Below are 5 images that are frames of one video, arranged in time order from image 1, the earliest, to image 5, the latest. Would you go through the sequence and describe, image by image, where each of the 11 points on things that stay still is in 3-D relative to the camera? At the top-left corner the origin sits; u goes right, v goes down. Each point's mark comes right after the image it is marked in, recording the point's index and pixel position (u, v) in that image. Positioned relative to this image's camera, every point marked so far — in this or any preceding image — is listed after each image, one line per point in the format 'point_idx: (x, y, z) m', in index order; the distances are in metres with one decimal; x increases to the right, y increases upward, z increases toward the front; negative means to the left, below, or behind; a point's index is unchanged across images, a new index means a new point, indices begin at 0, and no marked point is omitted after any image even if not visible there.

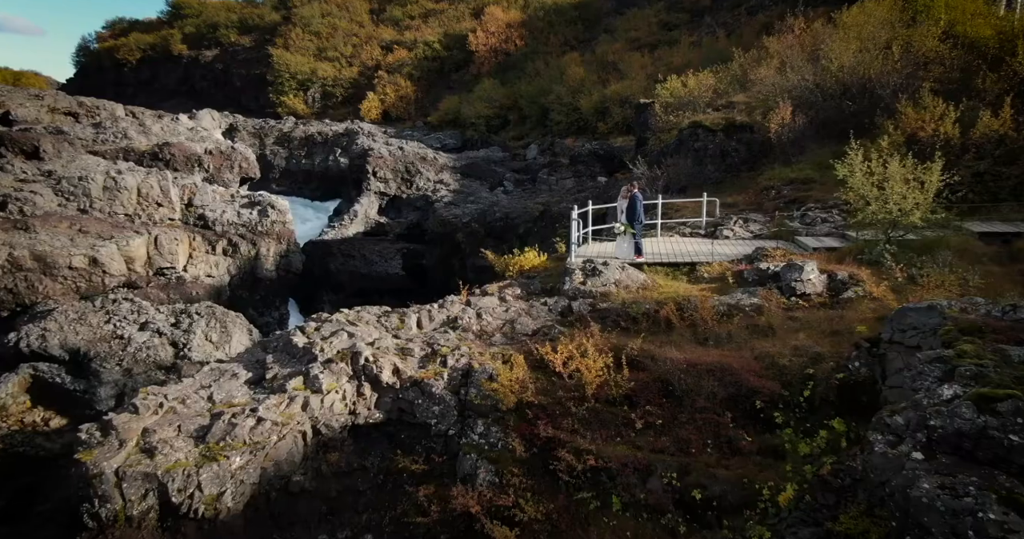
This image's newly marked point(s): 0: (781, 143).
0: (+7.2, +3.2, +16.7) m
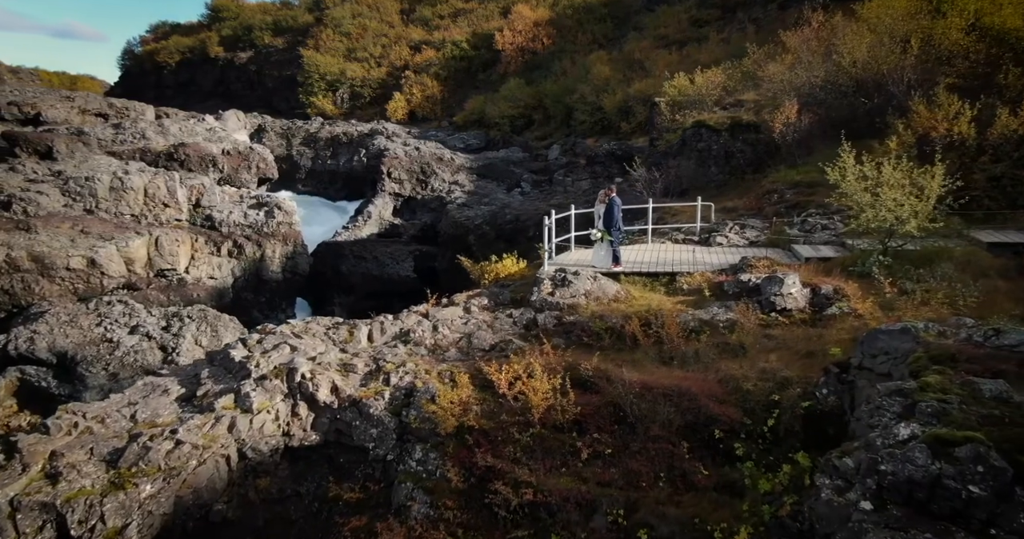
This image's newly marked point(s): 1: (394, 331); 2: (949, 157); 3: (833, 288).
0: (+7.0, +3.0, +15.7) m
1: (-1.6, -0.8, +8.8) m
2: (+7.9, +2.0, +11.8) m
3: (+4.3, -0.2, +8.7) m
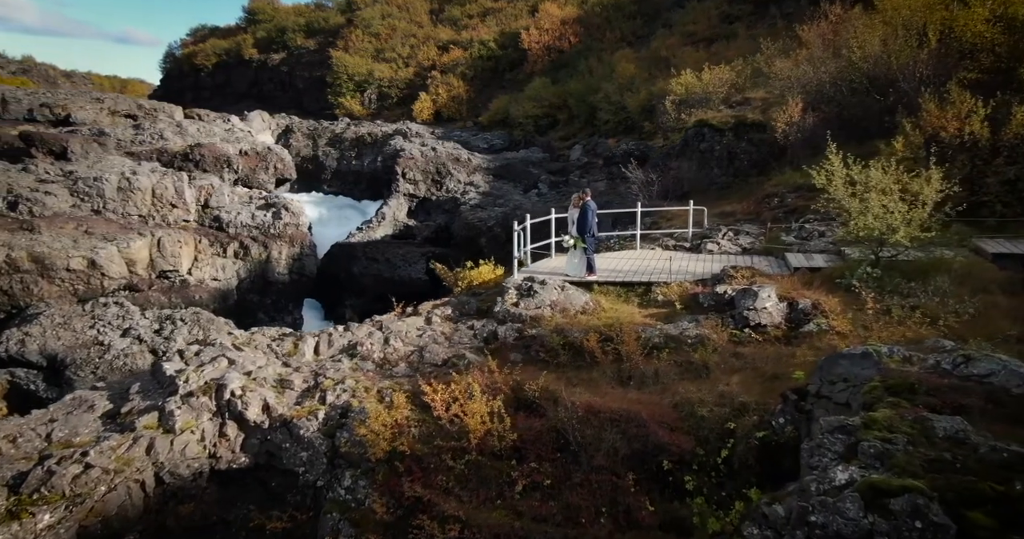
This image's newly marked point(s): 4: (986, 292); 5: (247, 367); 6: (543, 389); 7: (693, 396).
0: (+6.7, +2.9, +14.9) m
1: (-2.2, -1.0, +8.3) m
2: (+7.5, +1.8, +10.9) m
3: (+3.7, -0.4, +8.0) m
4: (+5.7, -0.3, +7.9) m
5: (-3.0, -1.1, +7.5) m
6: (+0.4, -1.3, +7.2) m
7: (+1.9, -1.3, +6.9) m
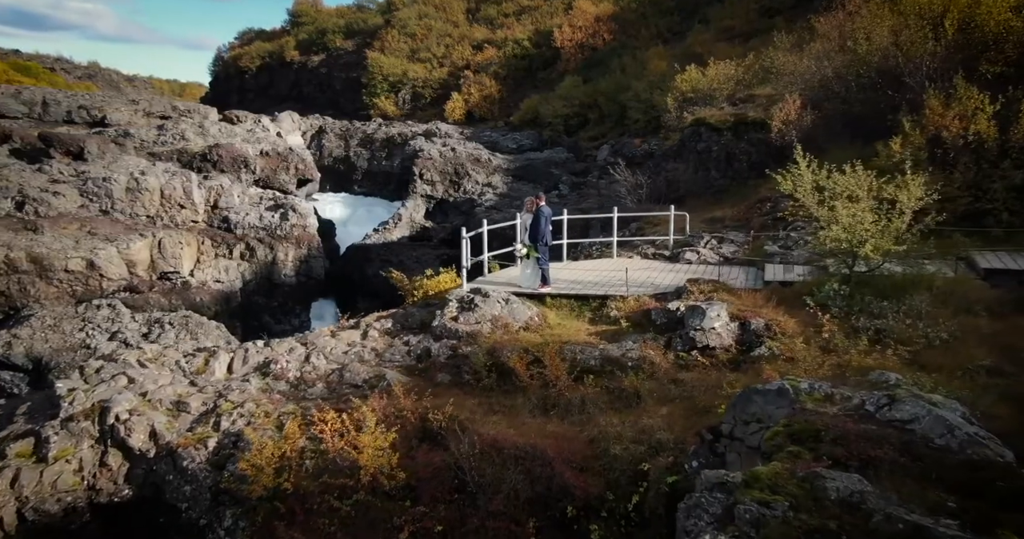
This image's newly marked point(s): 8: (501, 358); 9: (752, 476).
0: (+6.3, +2.6, +13.8) m
1: (-3.1, -1.1, +7.8) m
2: (+6.8, +1.6, +9.8) m
3: (+2.8, -0.6, +7.2) m
4: (+4.8, -0.5, +6.9) m
5: (-4.0, -1.3, +7.0) m
6: (-0.6, -1.5, +6.6) m
7: (+0.9, -1.5, +6.1) m
8: (-0.1, -1.0, +7.5) m
9: (+1.4, -1.3, +3.9) m
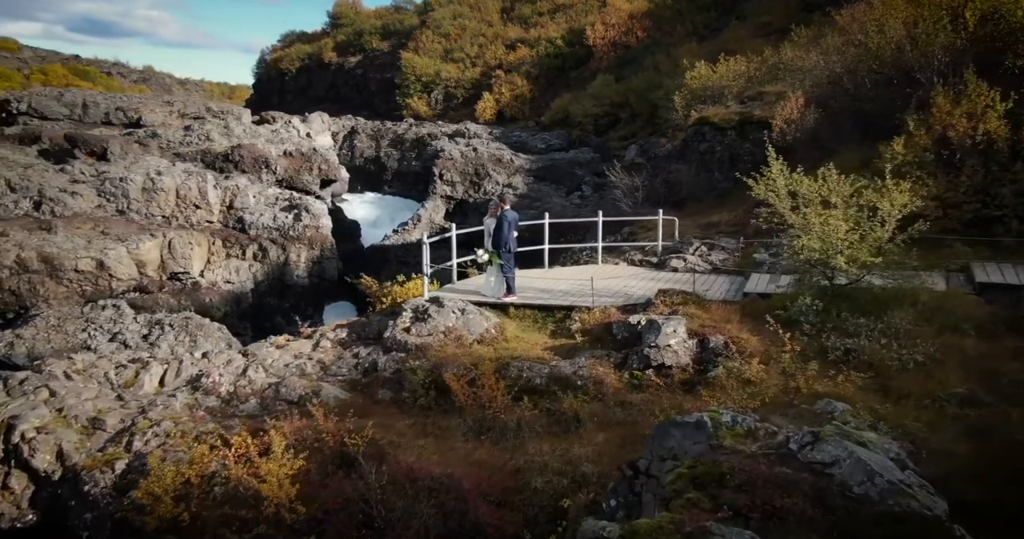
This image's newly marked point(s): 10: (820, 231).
0: (+6.1, +2.5, +13.0) m
1: (-3.6, -1.2, +7.6) m
2: (+6.3, +1.5, +9.0) m
3: (+2.2, -0.7, +6.6) m
4: (+4.2, -0.6, +6.2) m
5: (-4.6, -1.3, +6.8) m
6: (-1.2, -1.6, +6.2) m
7: (+0.3, -1.6, +5.6) m
8: (-0.7, -1.1, +7.1) m
9: (+0.6, -1.4, +3.4) m
10: (+3.1, +0.4, +6.6) m
